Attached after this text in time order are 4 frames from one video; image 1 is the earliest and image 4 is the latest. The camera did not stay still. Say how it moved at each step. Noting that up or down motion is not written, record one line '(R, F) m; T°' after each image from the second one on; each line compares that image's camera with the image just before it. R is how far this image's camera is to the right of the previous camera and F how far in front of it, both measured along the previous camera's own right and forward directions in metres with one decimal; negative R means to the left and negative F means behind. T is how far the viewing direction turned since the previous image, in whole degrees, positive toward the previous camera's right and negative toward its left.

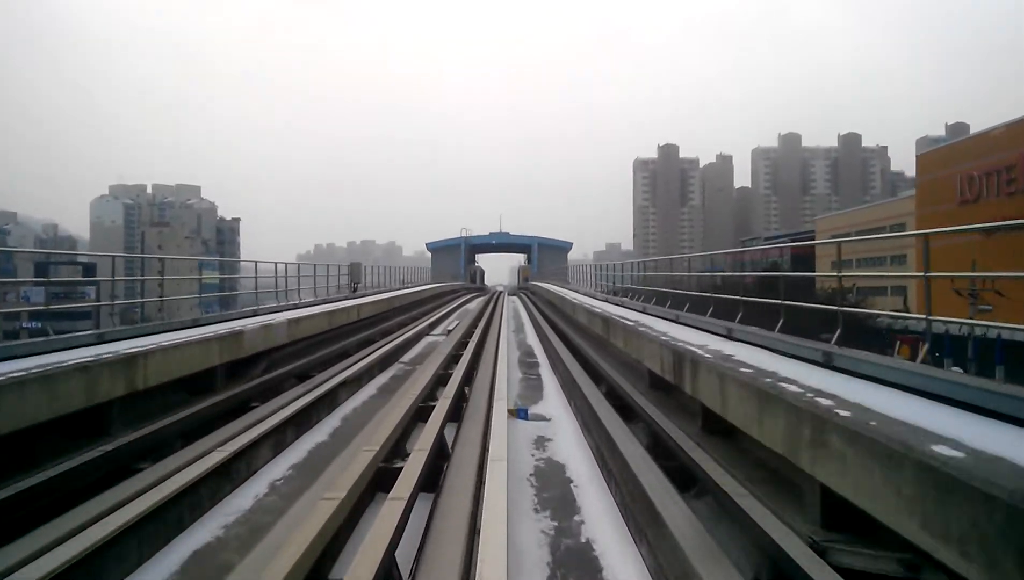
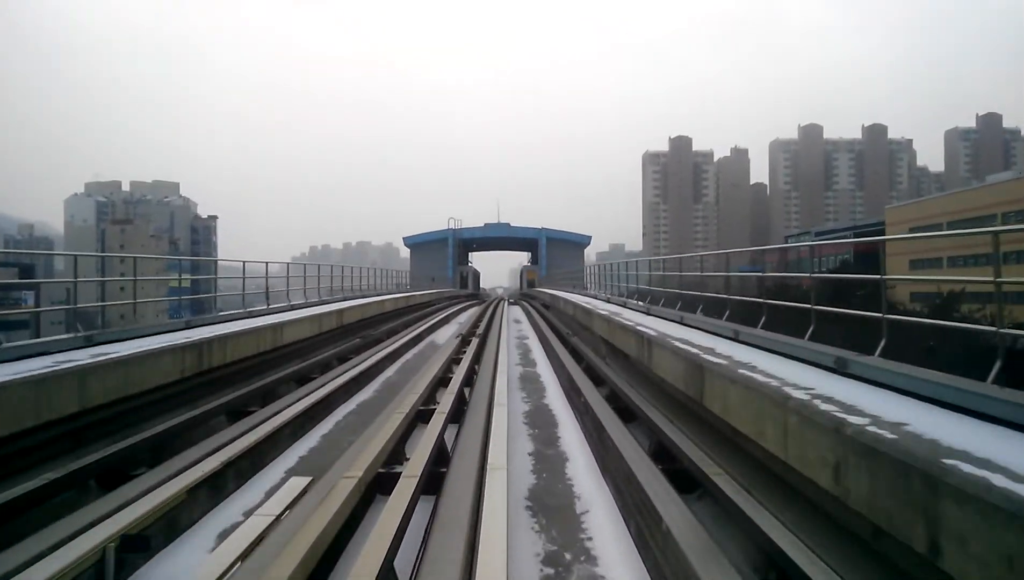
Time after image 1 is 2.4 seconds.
(0.0, +1.0) m; 0°
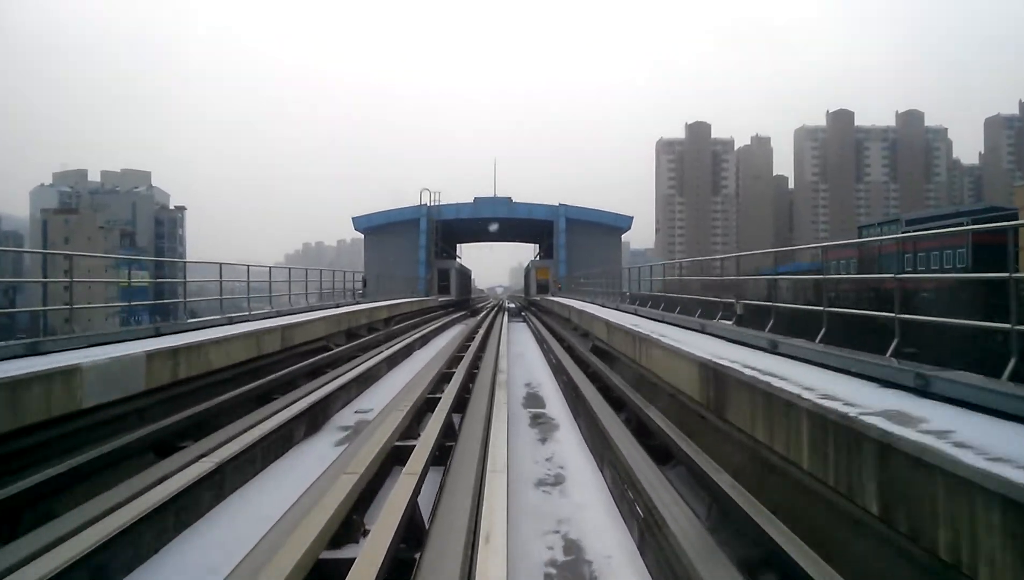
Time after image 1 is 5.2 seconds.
(0.0, +1.2) m; 0°
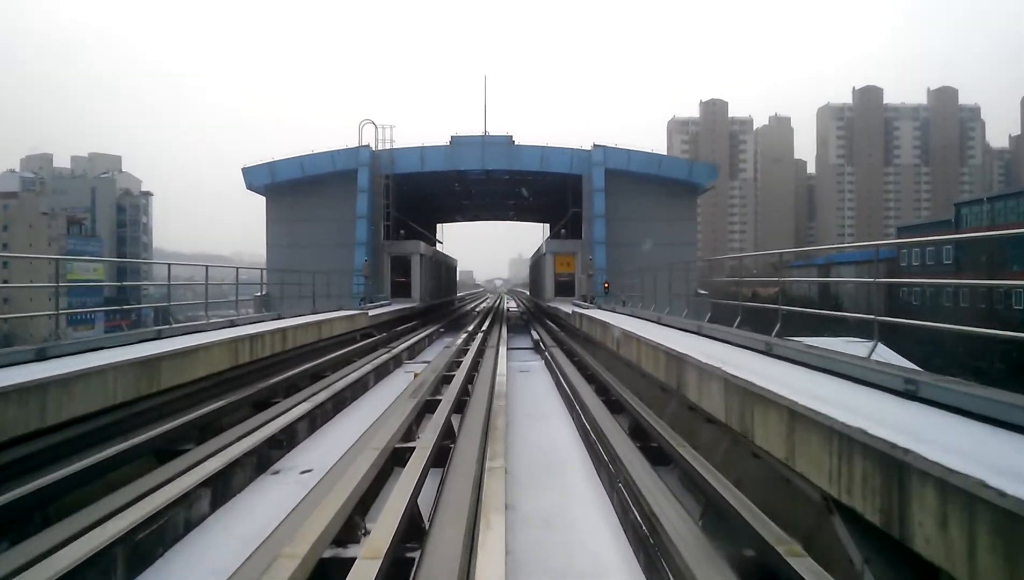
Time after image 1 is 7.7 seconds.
(0.0, +1.0) m; 0°
